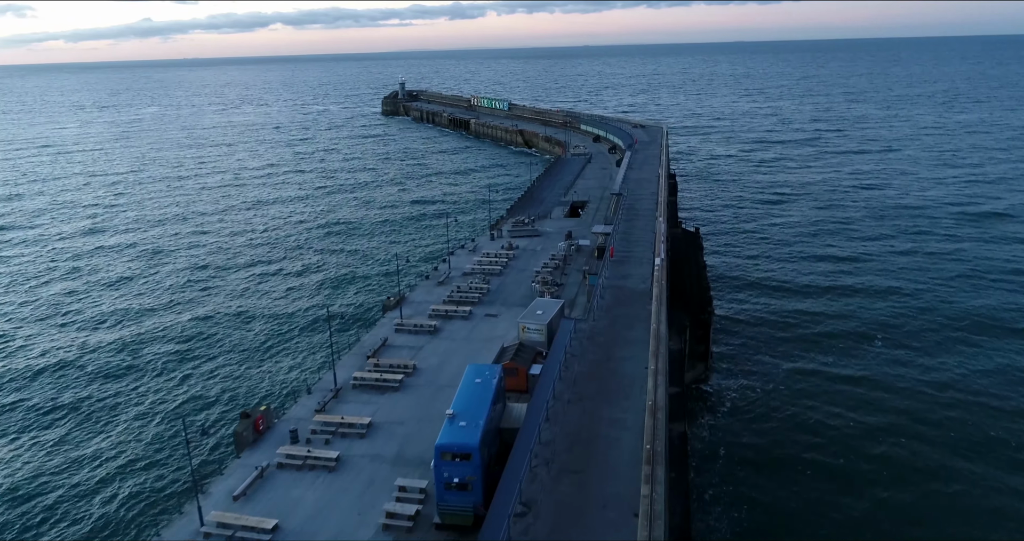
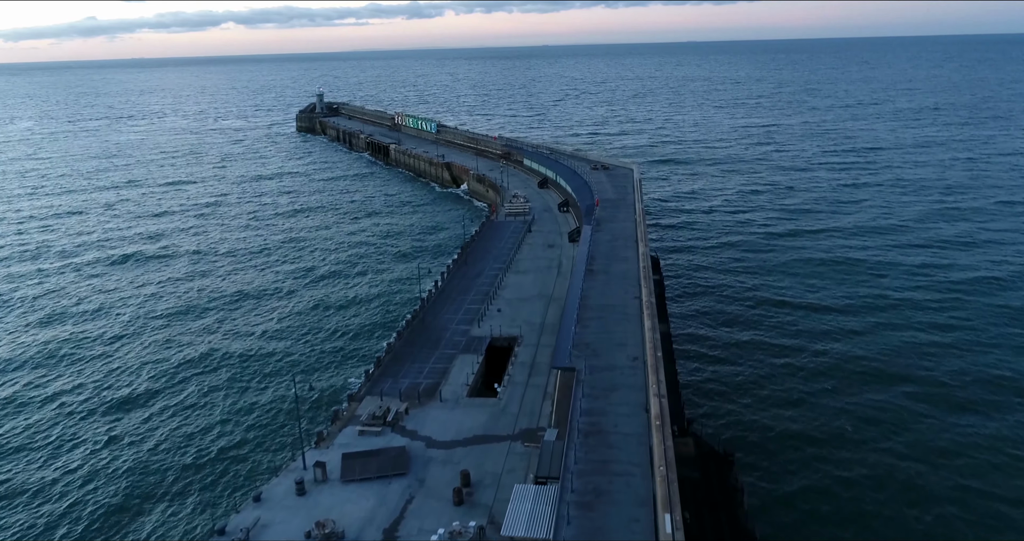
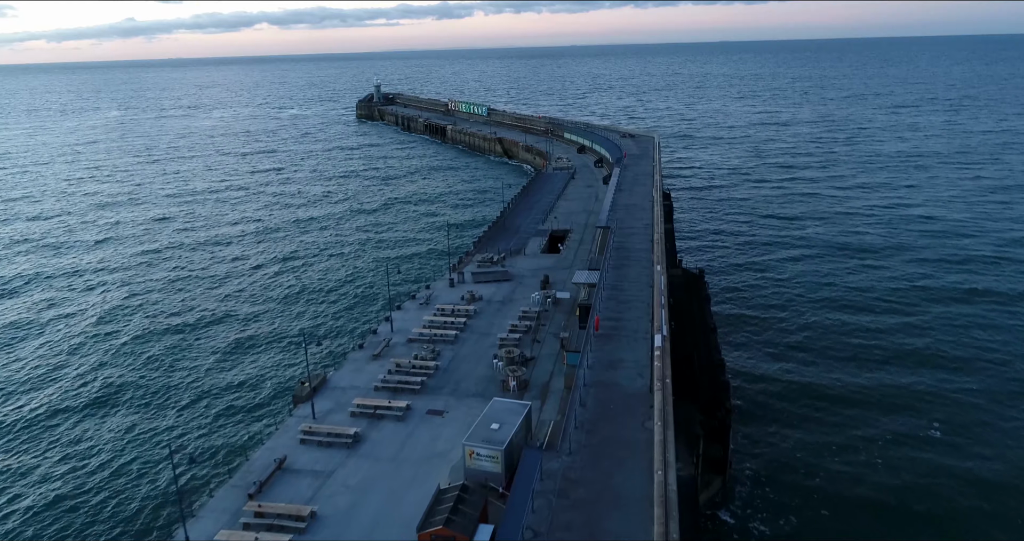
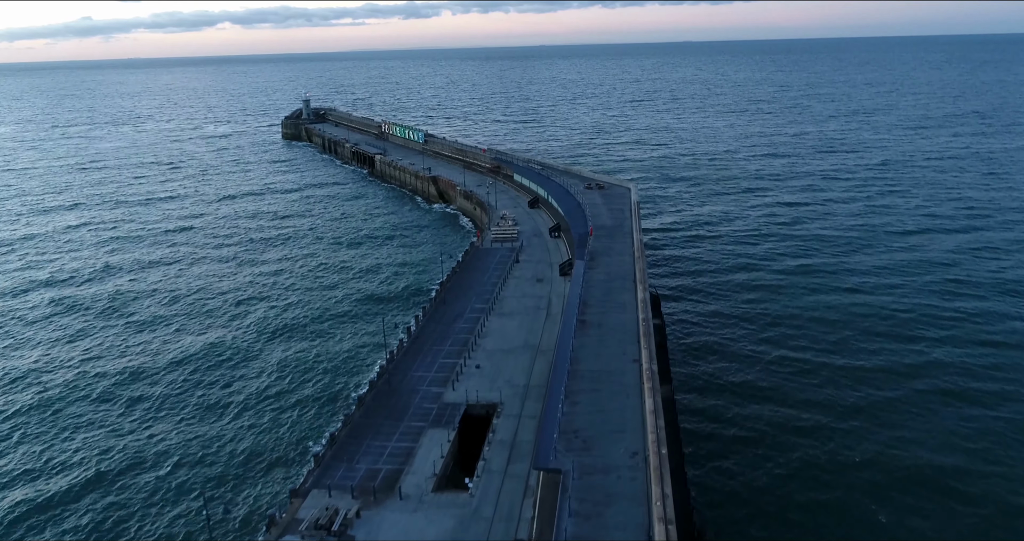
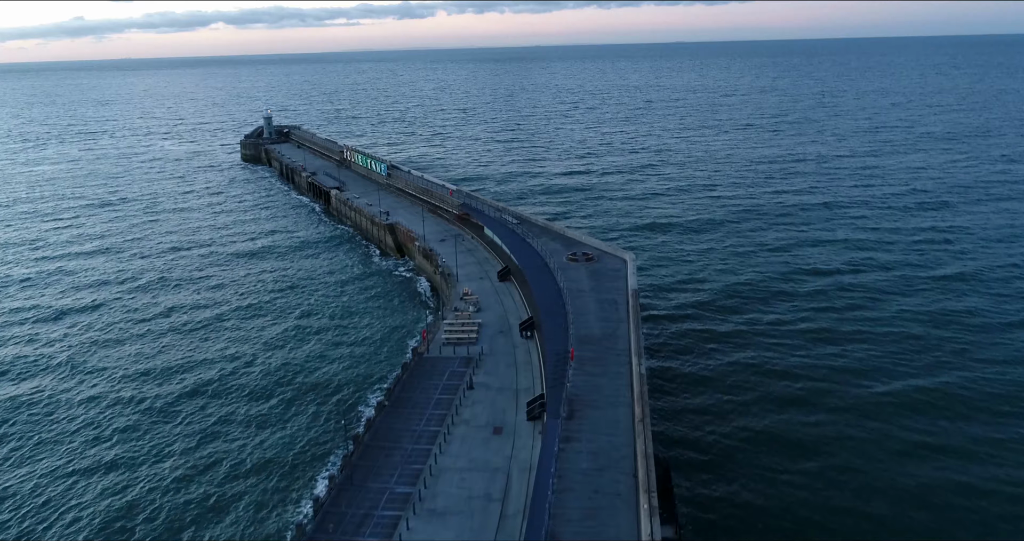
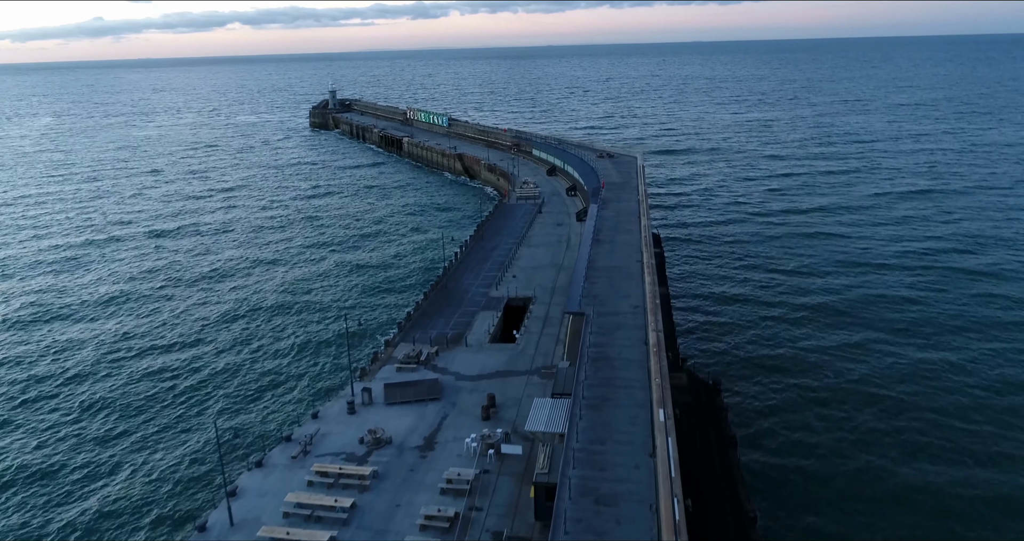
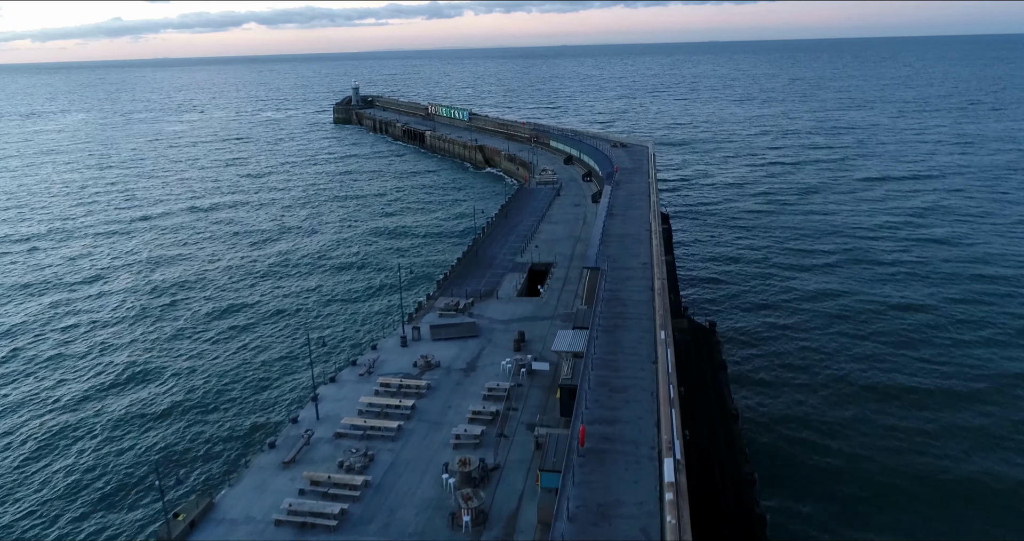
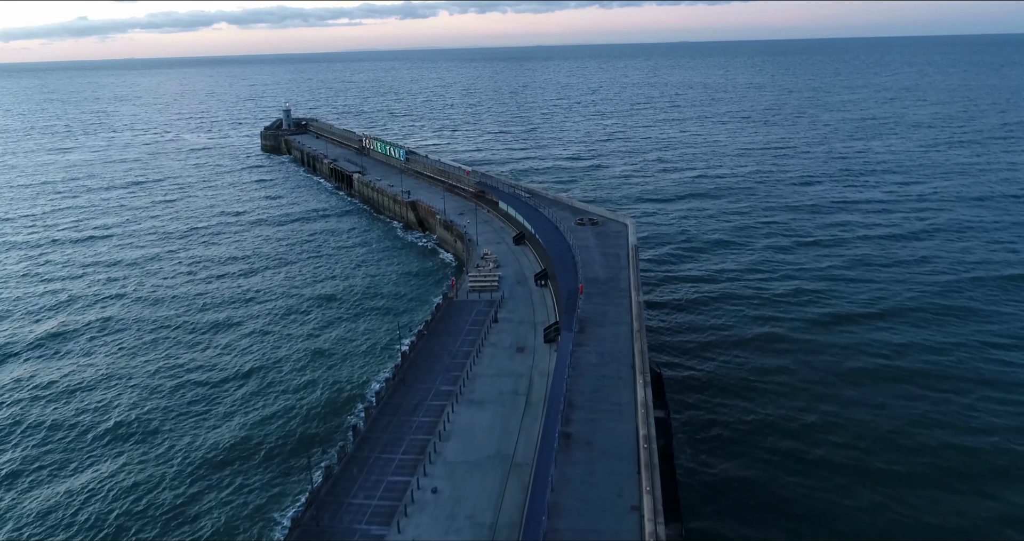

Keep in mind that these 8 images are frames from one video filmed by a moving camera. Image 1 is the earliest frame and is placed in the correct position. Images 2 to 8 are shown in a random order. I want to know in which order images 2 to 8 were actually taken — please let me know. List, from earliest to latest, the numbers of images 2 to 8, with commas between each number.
3, 7, 6, 2, 4, 8, 5
